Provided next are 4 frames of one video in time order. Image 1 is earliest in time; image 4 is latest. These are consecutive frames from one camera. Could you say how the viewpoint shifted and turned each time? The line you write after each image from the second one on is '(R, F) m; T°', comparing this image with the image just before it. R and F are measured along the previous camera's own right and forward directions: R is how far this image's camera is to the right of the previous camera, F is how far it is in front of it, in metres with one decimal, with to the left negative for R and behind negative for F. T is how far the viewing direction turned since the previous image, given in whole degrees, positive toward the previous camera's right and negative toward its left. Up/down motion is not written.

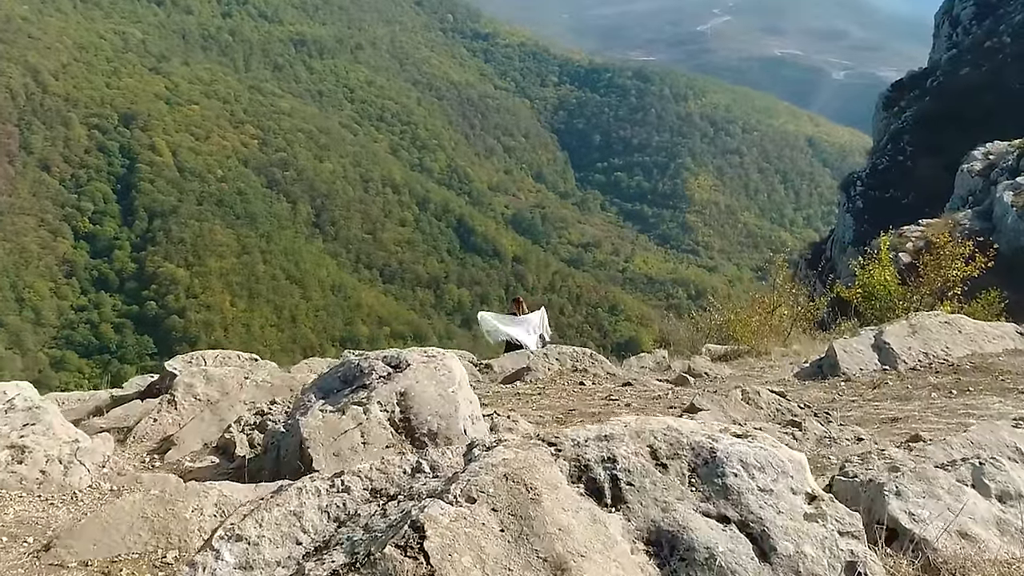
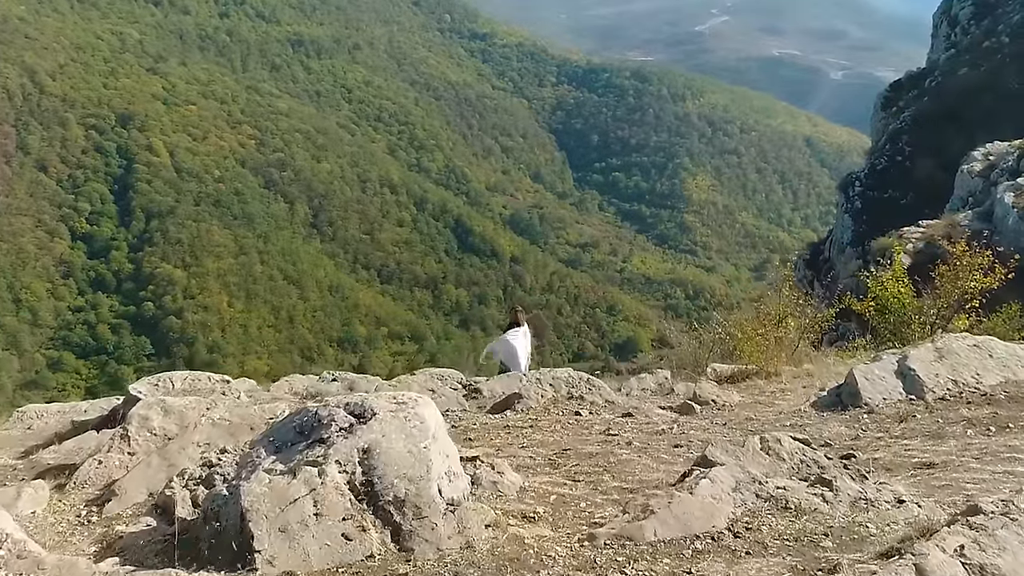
(0.0, +0.4) m; 0°
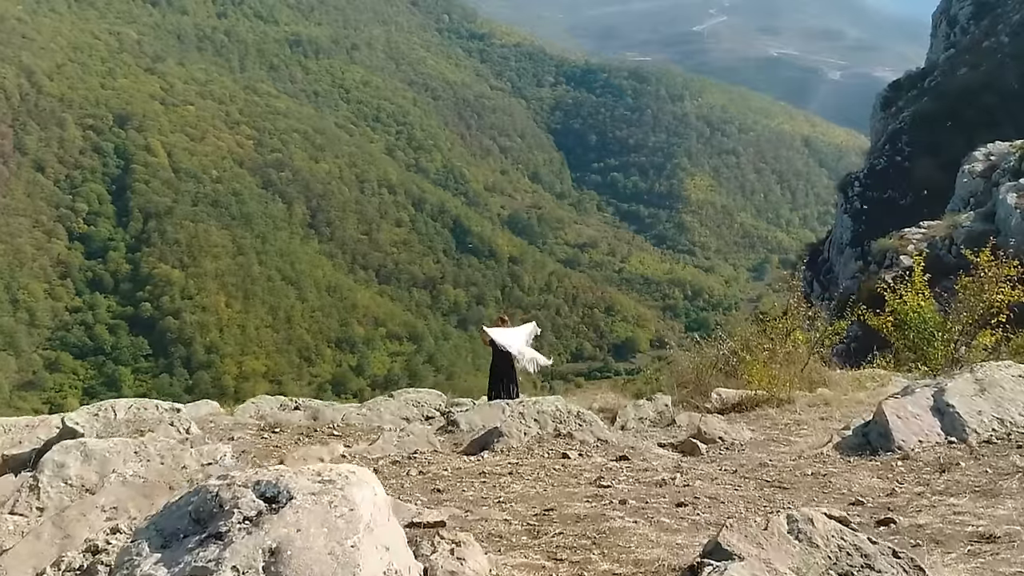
(+0.1, +0.5) m; 0°
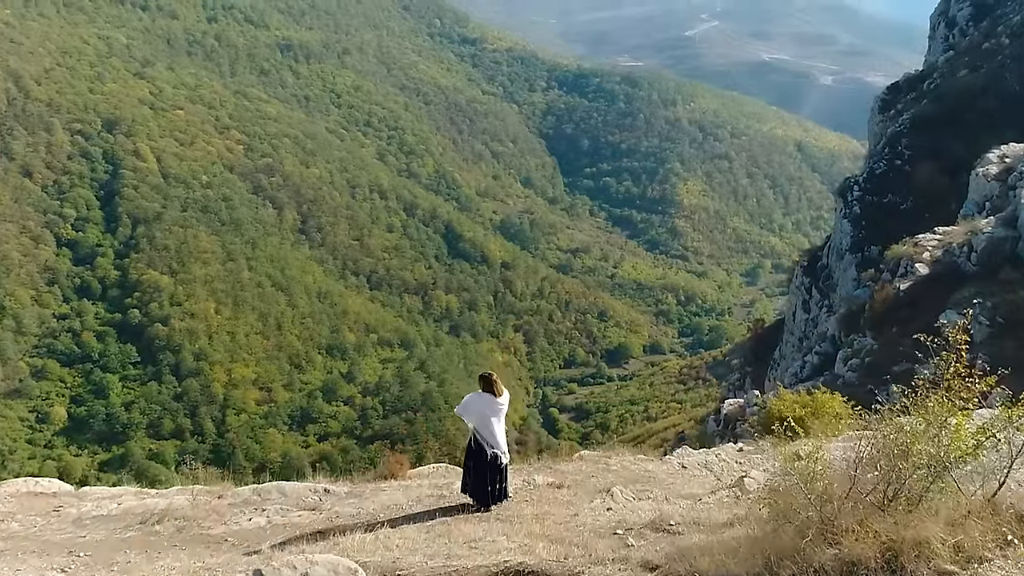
(+0.1, +2.8) m; +1°
